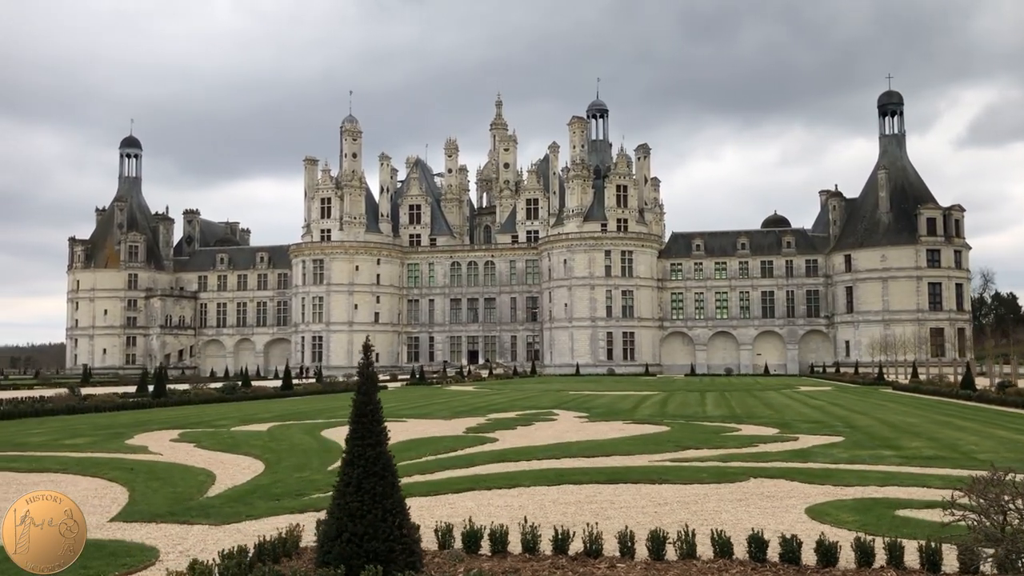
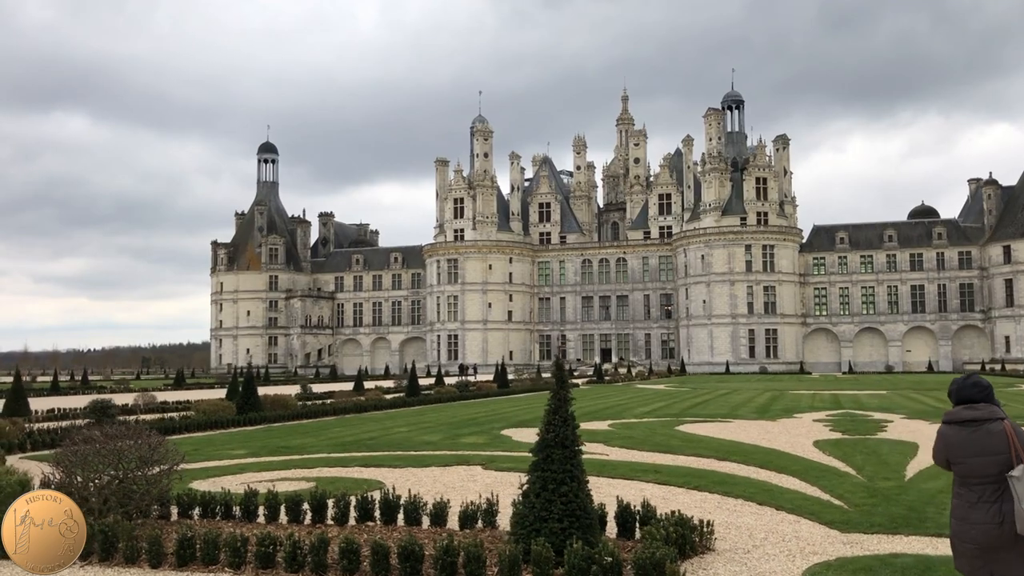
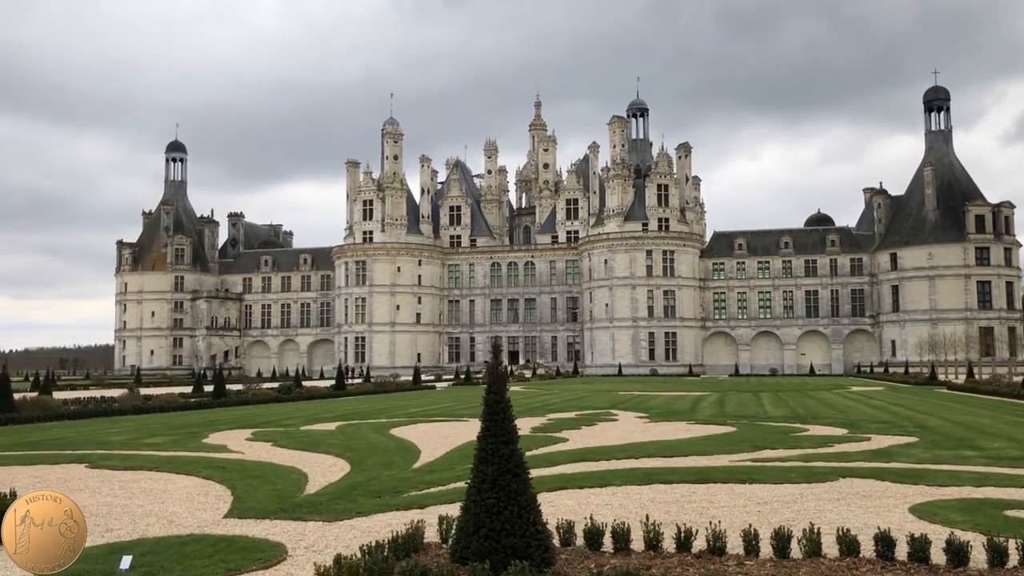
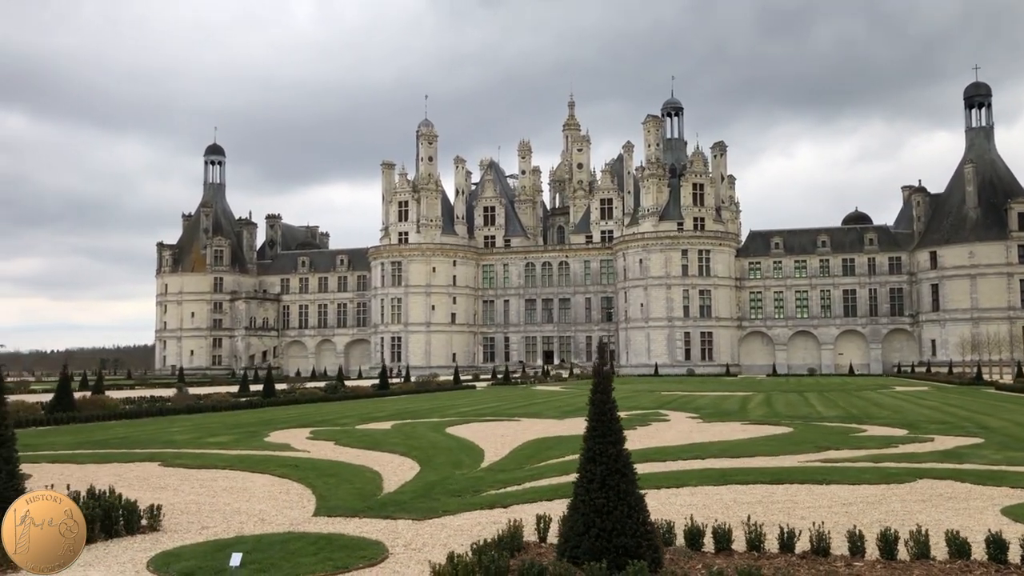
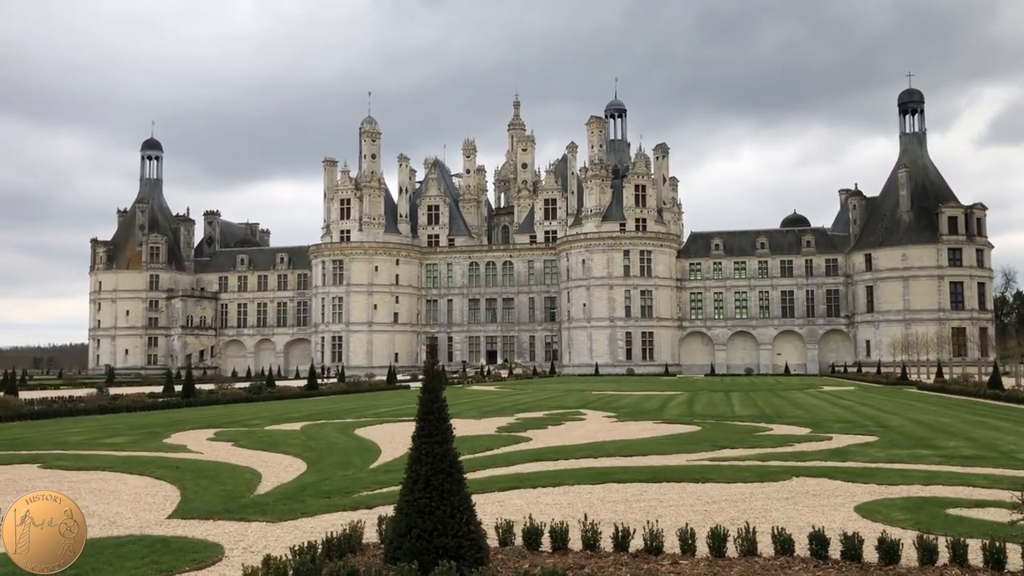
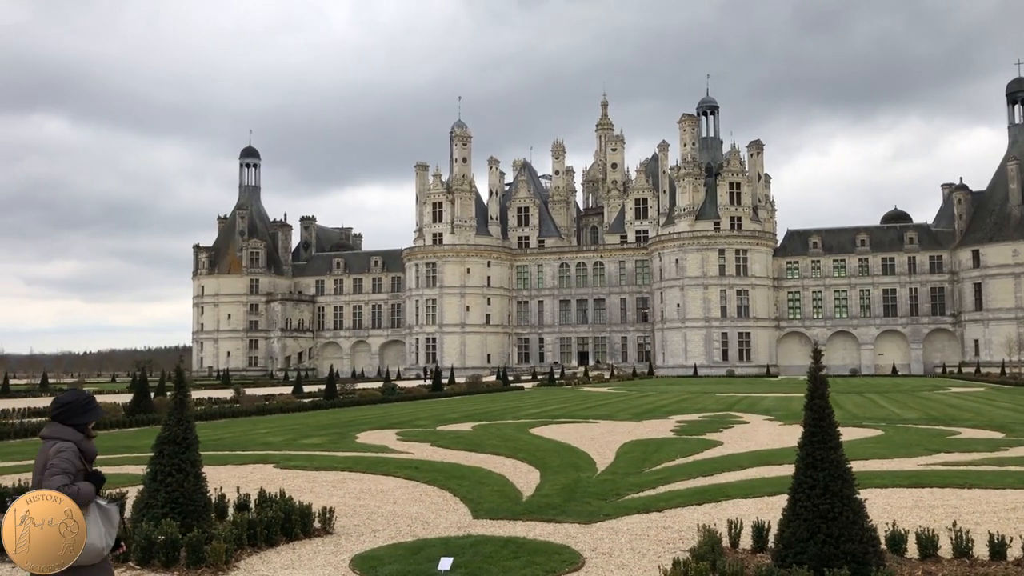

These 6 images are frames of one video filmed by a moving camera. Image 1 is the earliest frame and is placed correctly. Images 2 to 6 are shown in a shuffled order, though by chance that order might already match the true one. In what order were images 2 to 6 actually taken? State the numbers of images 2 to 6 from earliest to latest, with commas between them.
5, 3, 4, 6, 2
